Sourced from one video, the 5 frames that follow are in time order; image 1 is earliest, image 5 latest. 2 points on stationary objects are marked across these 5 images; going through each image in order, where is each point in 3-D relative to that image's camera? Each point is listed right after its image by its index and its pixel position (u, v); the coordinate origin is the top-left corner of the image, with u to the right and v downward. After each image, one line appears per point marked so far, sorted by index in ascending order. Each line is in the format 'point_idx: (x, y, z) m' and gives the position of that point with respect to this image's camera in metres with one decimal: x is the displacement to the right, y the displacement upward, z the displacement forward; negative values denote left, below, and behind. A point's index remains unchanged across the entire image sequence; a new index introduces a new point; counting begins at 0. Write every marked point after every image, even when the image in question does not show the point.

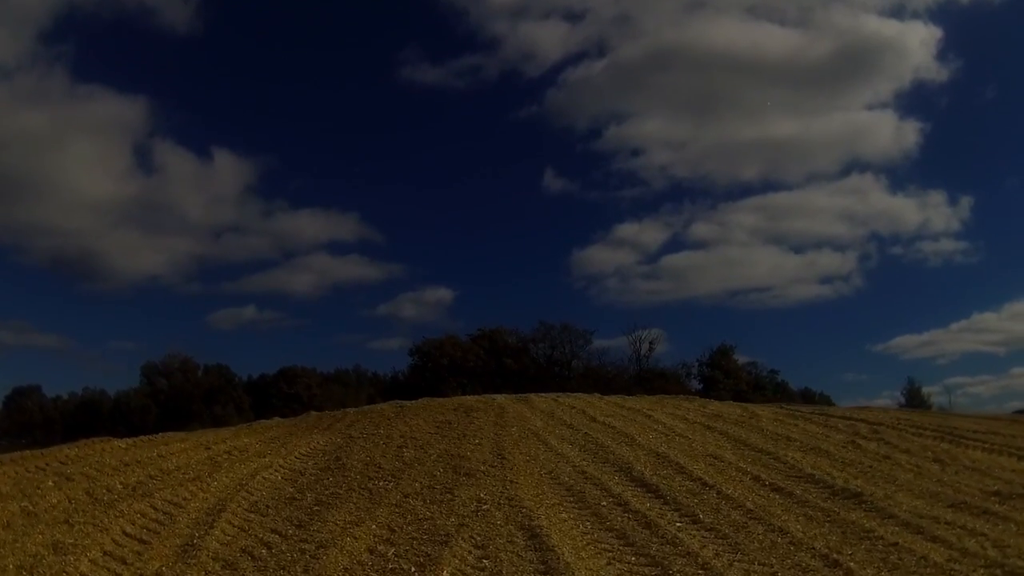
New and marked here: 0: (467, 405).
0: (-0.9, -2.4, +18.7) m
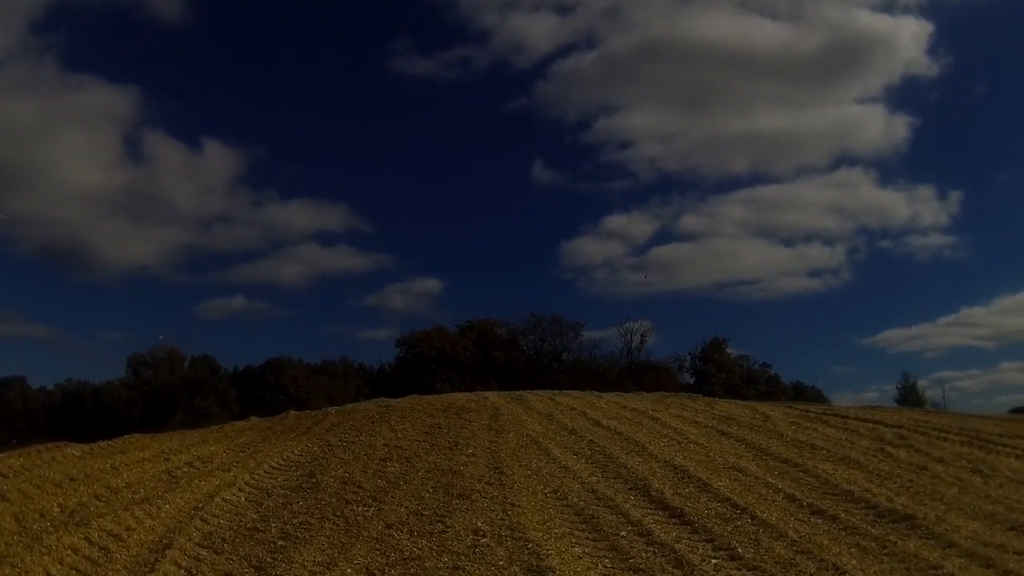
0: (-1.0, -2.2, +17.5) m
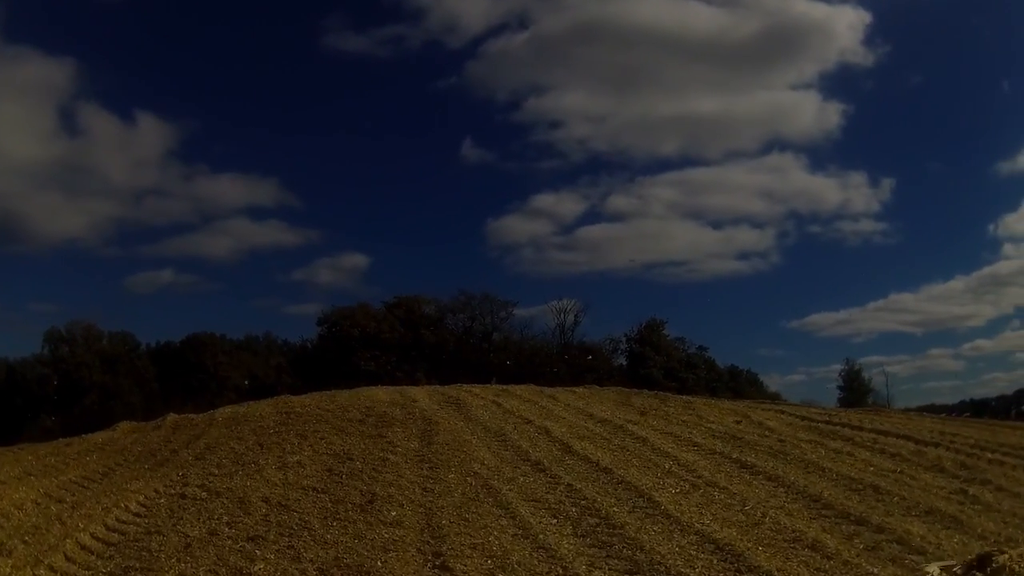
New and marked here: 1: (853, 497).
0: (-2.0, -1.8, +14.0) m
1: (+3.2, -1.9, +8.6) m
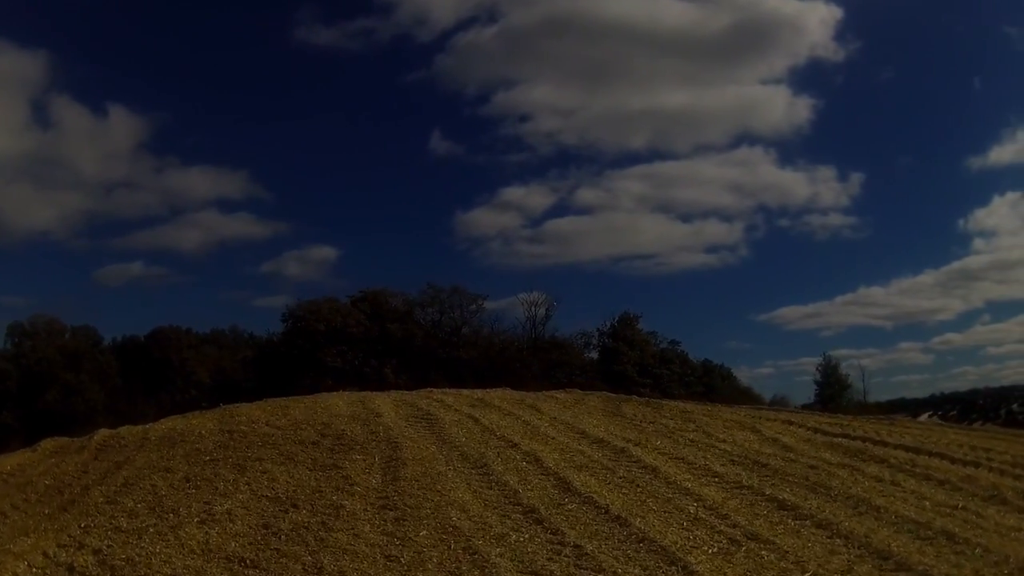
0: (-2.3, -1.8, +12.2) m
1: (+3.1, -1.9, +7.0) m
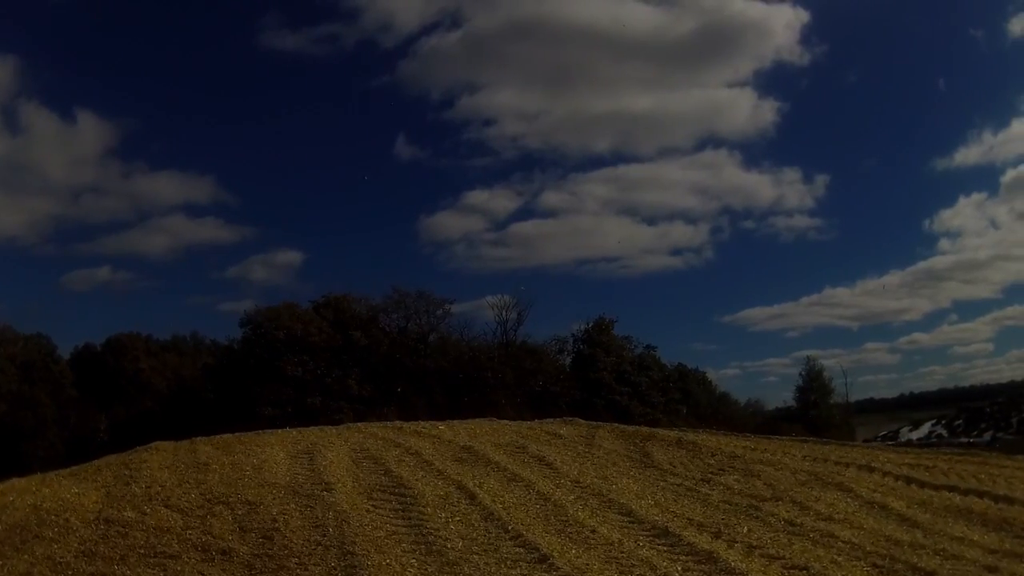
0: (-2.2, -2.0, +8.9) m
1: (+3.4, -2.0, +3.9) m
